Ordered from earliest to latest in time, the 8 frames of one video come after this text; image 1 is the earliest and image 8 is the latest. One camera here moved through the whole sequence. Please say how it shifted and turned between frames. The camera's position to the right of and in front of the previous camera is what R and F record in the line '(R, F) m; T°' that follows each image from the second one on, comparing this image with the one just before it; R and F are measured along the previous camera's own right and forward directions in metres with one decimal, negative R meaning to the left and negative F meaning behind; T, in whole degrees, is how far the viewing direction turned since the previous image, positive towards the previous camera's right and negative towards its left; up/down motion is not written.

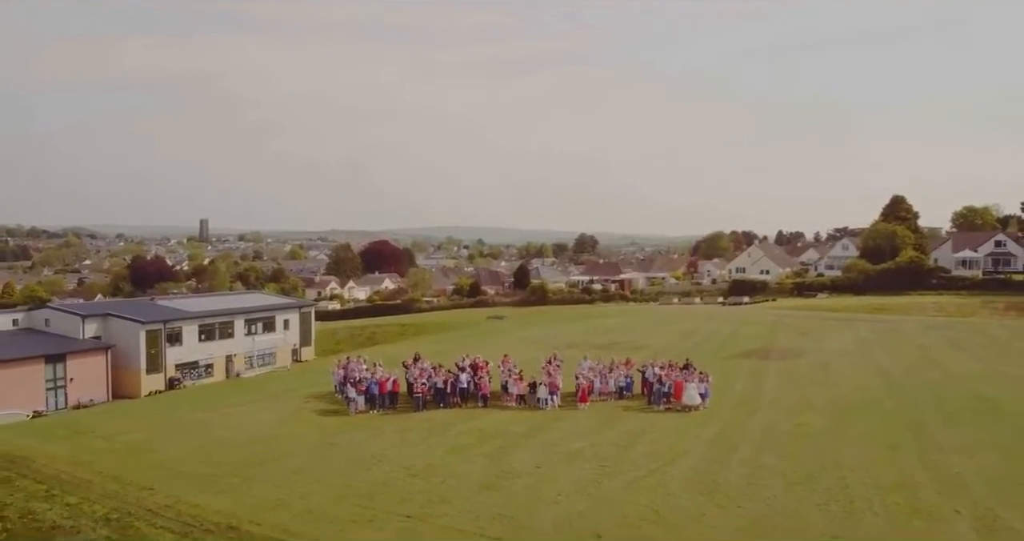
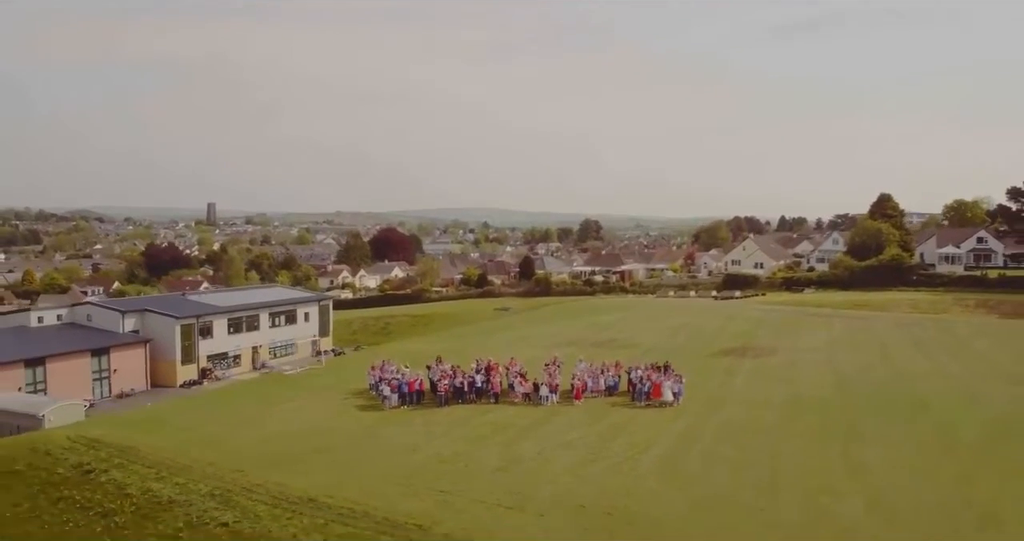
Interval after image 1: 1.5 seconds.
(0.0, -1.8) m; 0°
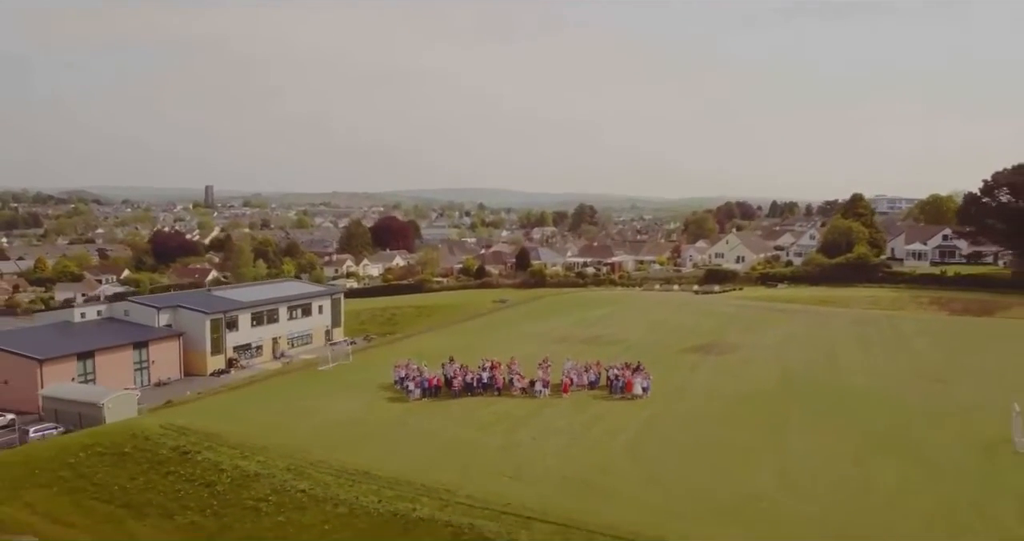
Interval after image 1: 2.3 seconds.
(-0.1, -2.5) m; 0°
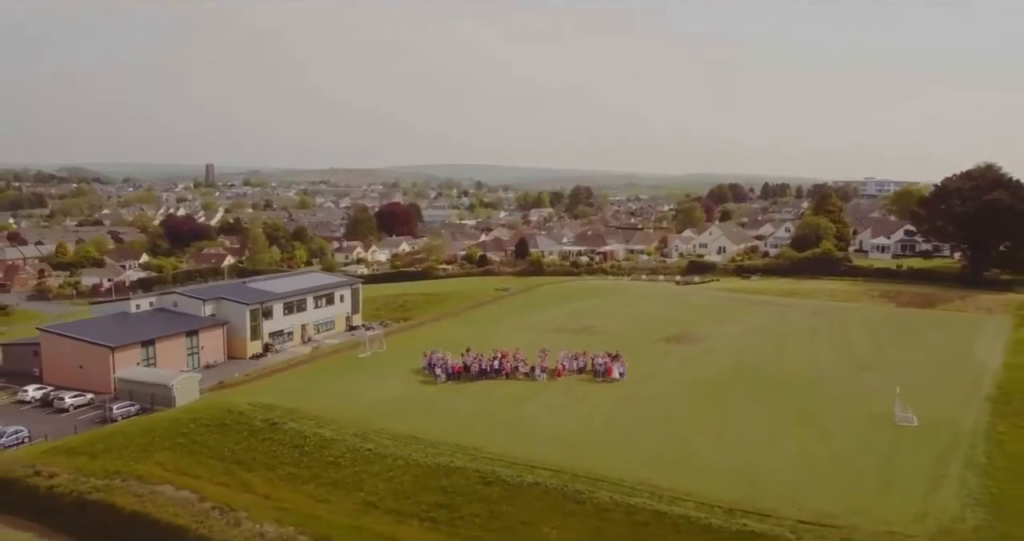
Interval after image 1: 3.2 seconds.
(-0.1, -3.7) m; 0°
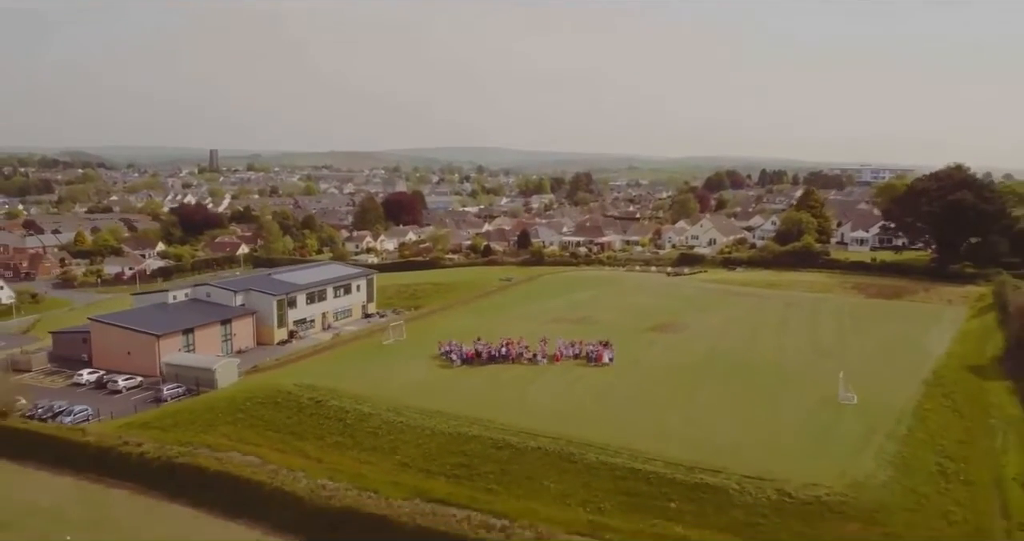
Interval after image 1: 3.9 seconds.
(-0.1, -2.9) m; 0°
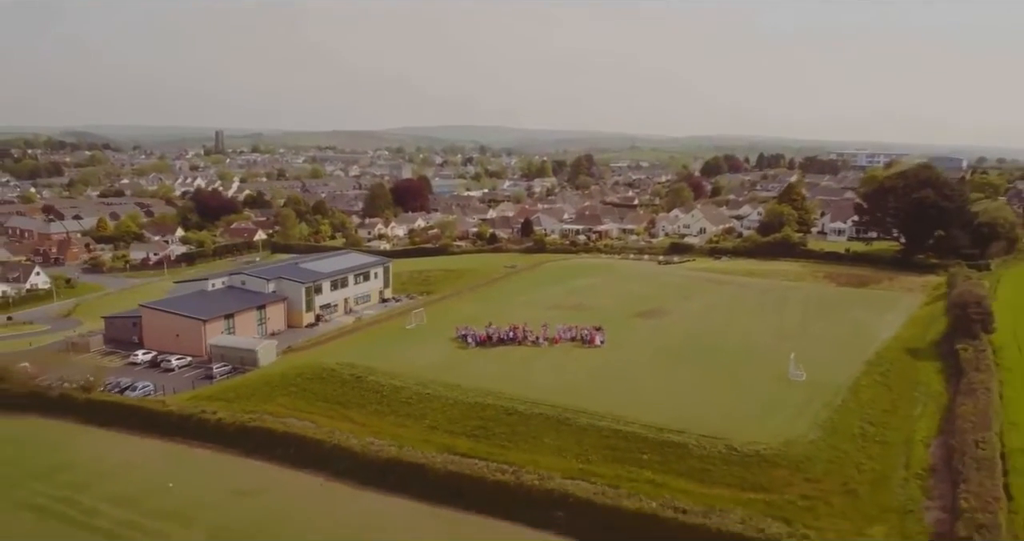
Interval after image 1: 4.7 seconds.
(-0.1, -3.6) m; 0°
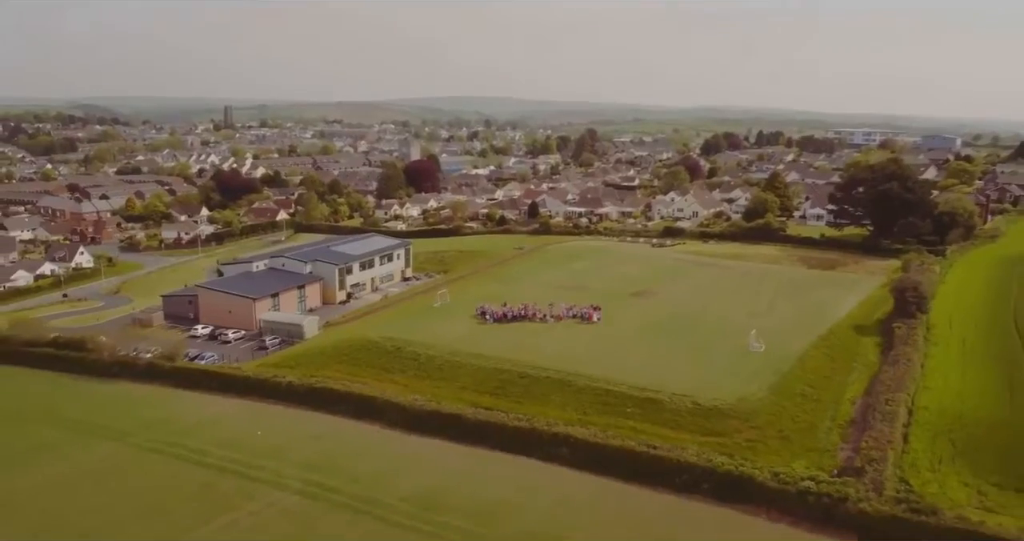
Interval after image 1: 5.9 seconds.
(-0.2, -4.7) m; 0°
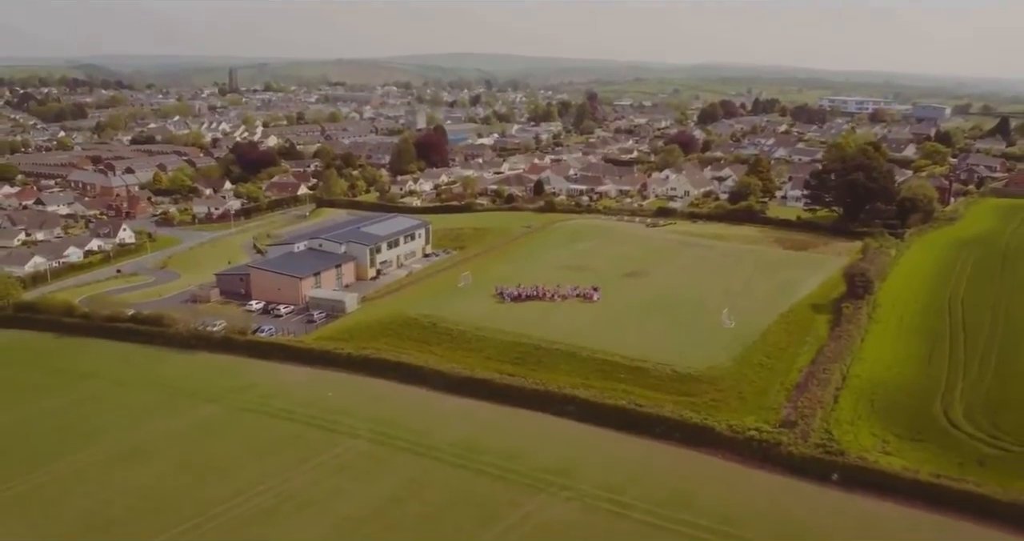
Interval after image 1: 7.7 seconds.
(-0.5, -5.6) m; 0°
